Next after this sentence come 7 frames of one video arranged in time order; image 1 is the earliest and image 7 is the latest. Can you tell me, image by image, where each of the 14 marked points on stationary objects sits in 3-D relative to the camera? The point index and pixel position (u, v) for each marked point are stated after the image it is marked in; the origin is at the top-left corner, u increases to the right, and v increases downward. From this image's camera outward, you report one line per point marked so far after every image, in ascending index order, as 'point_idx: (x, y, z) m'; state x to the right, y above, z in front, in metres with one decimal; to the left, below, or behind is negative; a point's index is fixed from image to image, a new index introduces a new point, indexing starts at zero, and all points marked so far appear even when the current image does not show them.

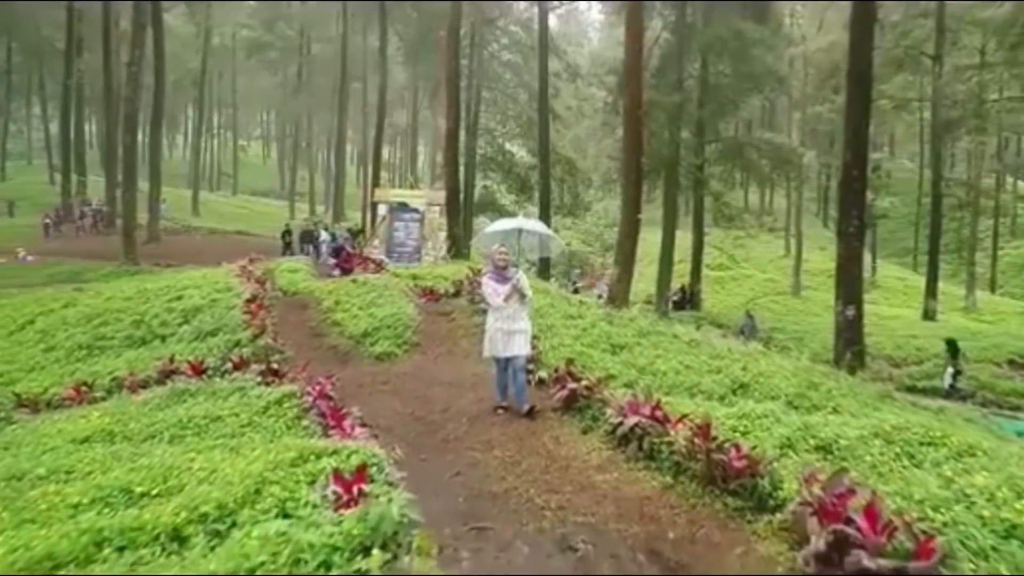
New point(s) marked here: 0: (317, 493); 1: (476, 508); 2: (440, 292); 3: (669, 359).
0: (-0.8, -0.9, +4.4) m
1: (-0.2, -1.0, +5.0) m
2: (-1.0, -0.1, +13.8) m
3: (+1.5, -0.7, +9.4) m
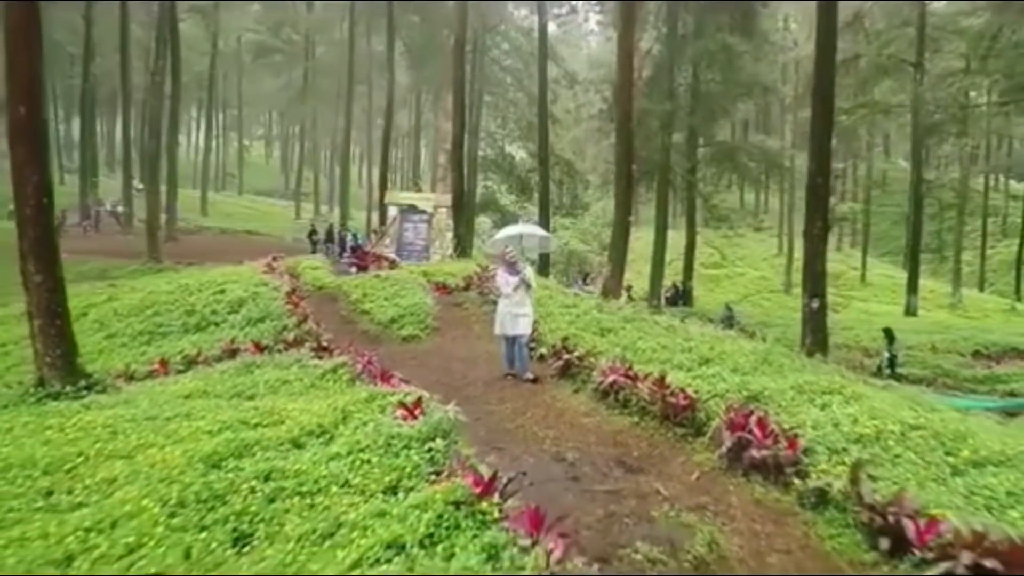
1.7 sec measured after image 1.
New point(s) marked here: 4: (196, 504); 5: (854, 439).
0: (-0.8, -0.8, +6.3) m
1: (-0.1, -0.9, +7.0) m
2: (-1.0, 0.0, +15.7) m
3: (+1.6, -0.6, +11.4) m
4: (-1.6, -1.1, +5.1) m
5: (+2.0, -0.9, +5.9) m
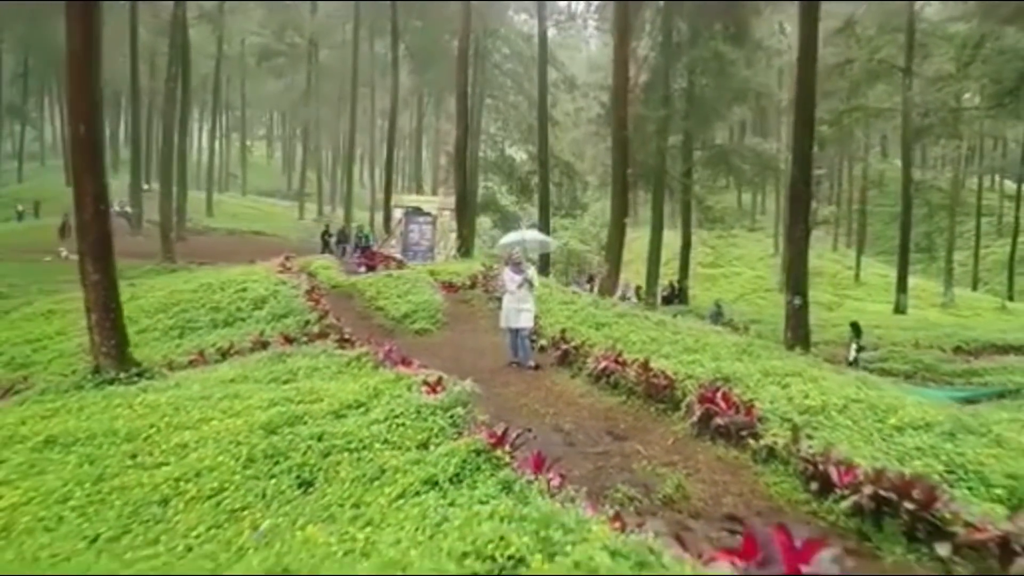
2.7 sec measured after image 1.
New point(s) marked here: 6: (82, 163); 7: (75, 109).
0: (-0.7, -0.8, +7.5) m
1: (-0.1, -0.9, +8.1) m
2: (-0.9, +0.1, +16.9) m
3: (+1.6, -0.6, +12.5) m
4: (-1.5, -1.1, +6.3) m
5: (+2.1, -0.9, +7.1) m
6: (-4.4, +1.3, +10.3) m
7: (-4.5, +1.9, +10.3) m
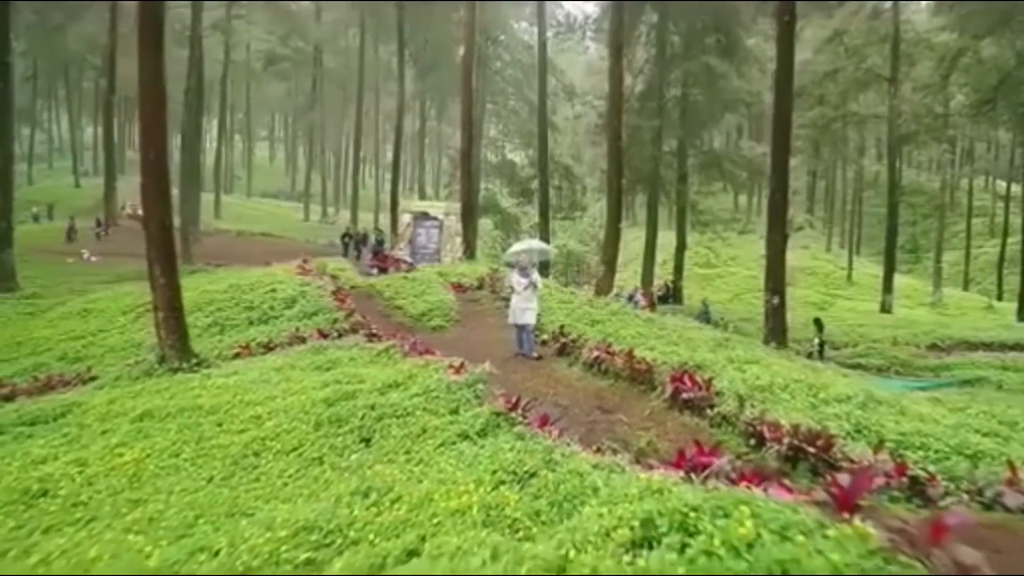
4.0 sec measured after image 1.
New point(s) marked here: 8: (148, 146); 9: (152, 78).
0: (-0.7, -0.8, +9.3) m
1: (0.0, -0.9, +9.9) m
2: (-0.8, 0.0, +18.7) m
3: (+1.7, -0.6, +14.3) m
4: (-1.5, -1.1, +8.1) m
5: (+2.1, -0.9, +8.9) m
6: (-4.3, +1.3, +12.1) m
7: (-4.4, +1.8, +12.1) m
8: (-4.4, +1.7, +12.1) m
9: (-4.3, +2.5, +12.0) m
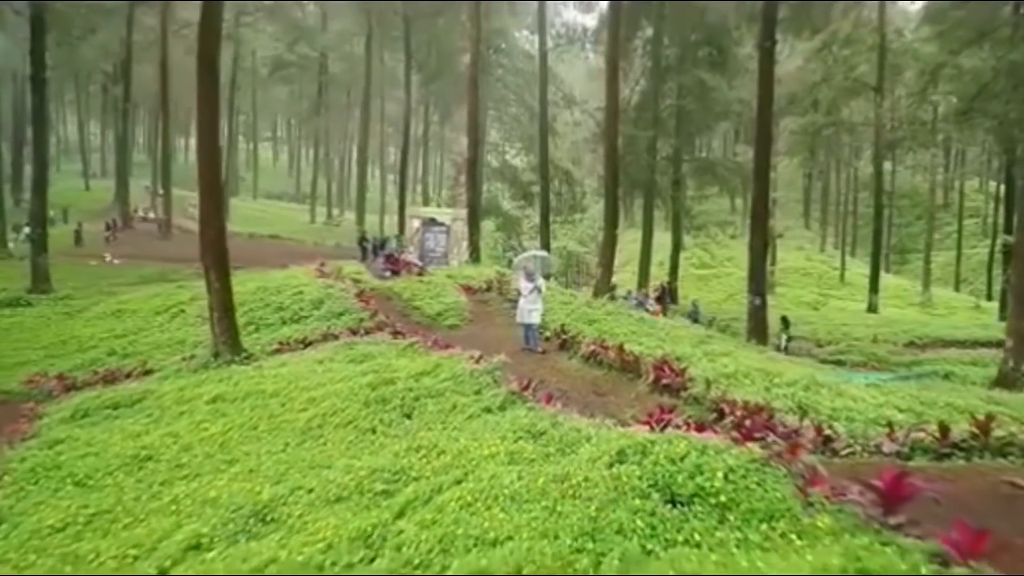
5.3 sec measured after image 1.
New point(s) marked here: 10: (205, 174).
0: (-0.5, -0.8, +11.2) m
1: (+0.1, -1.0, +11.8) m
2: (-0.7, 0.0, +20.6) m
3: (+1.8, -0.6, +16.2) m
4: (-1.4, -1.1, +10.0) m
5: (+2.3, -0.9, +10.8) m
6: (-4.2, +1.2, +14.0) m
7: (-4.3, +1.8, +14.0) m
8: (-4.3, +1.7, +14.0) m
9: (-4.2, +2.4, +13.9) m
10: (-4.3, +1.6, +14.0) m
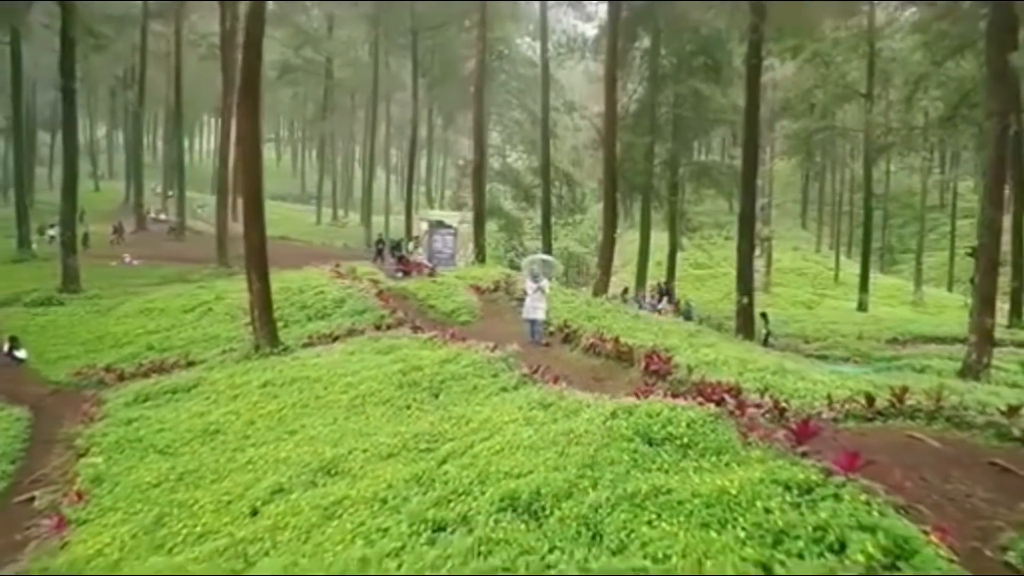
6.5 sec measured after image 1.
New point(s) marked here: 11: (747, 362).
0: (-0.4, -0.8, +12.9) m
1: (+0.2, -1.0, +13.6) m
2: (-0.6, 0.0, +22.3) m
3: (+1.9, -0.6, +18.0) m
4: (-1.2, -1.1, +11.7) m
5: (+2.4, -0.9, +12.5) m
6: (-4.1, +1.2, +15.7) m
7: (-4.1, +1.8, +15.7) m
8: (-4.1, +1.7, +15.7) m
9: (-4.1, +2.4, +15.6) m
10: (-4.1, +1.6, +15.7) m
11: (+3.0, -0.9, +12.7) m
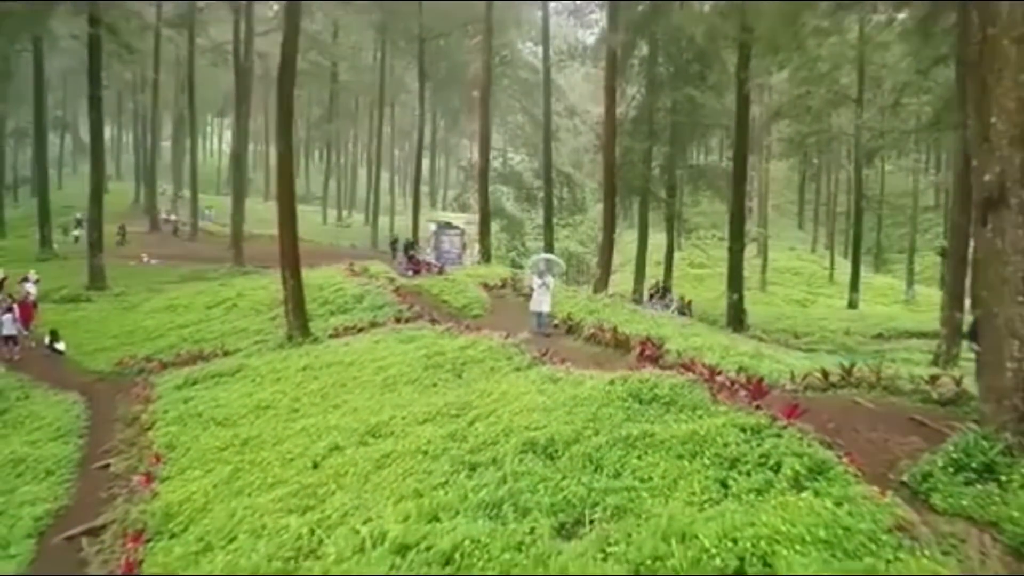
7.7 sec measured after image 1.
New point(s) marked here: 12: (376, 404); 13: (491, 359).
0: (-0.3, -0.8, +14.6) m
1: (+0.4, -0.9, +15.3) m
2: (-0.5, +0.1, +24.0) m
3: (+2.1, -0.6, +19.7) m
4: (-1.1, -1.1, +13.4) m
5: (+2.5, -0.9, +14.2) m
6: (-4.0, +1.3, +17.4) m
7: (-4.0, +1.9, +17.4) m
8: (-4.0, +1.7, +17.4) m
9: (-3.9, +2.5, +17.3) m
10: (-4.0, +1.6, +17.4) m
11: (+3.1, -0.9, +14.4) m
12: (-1.6, -1.4, +11.6) m
13: (-0.3, -1.0, +13.3) m
